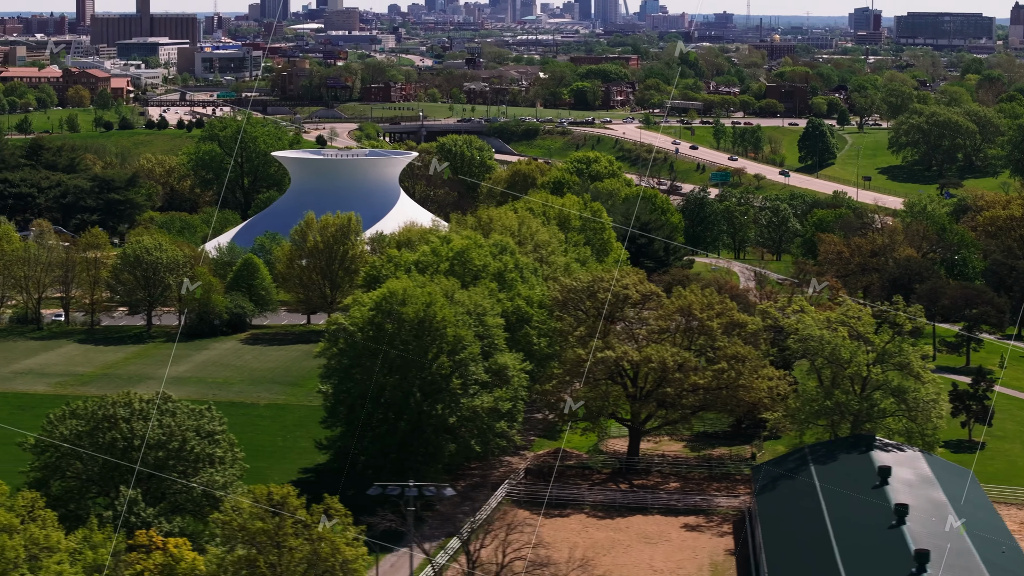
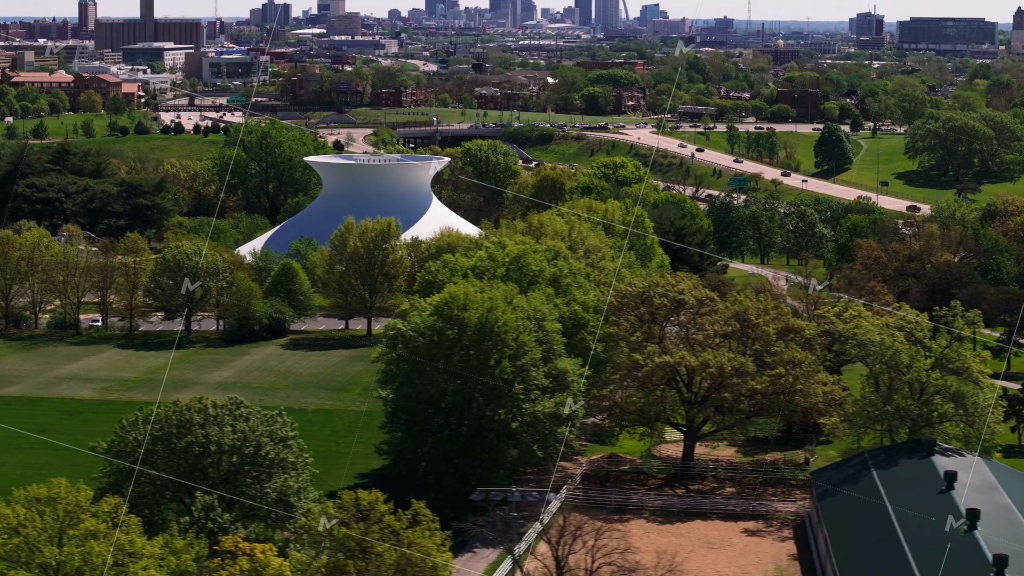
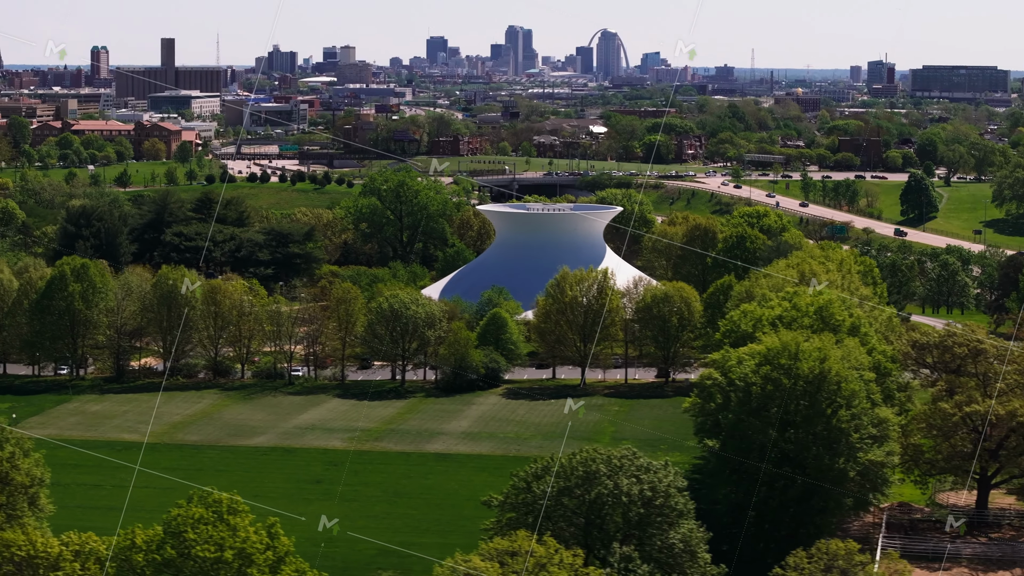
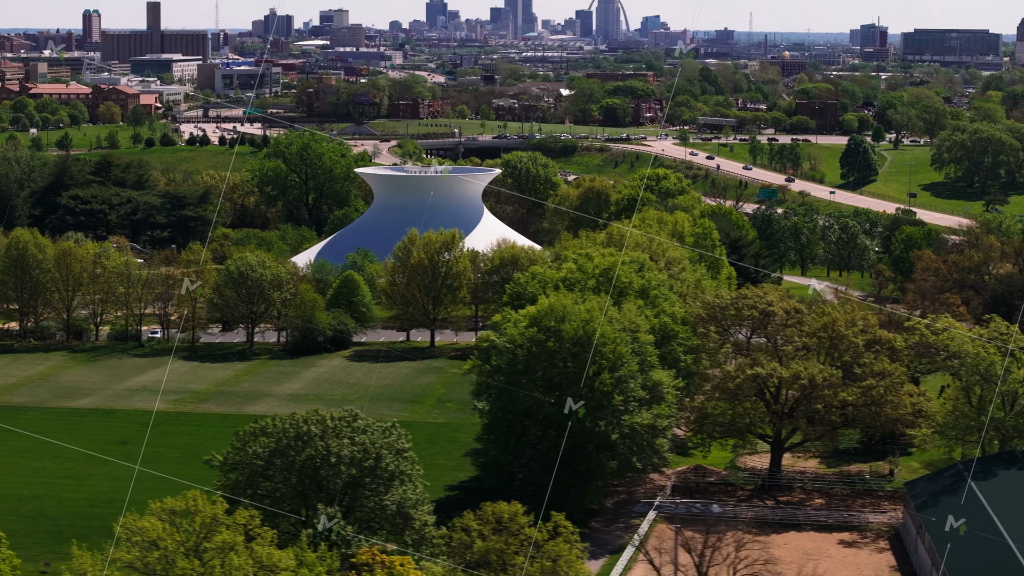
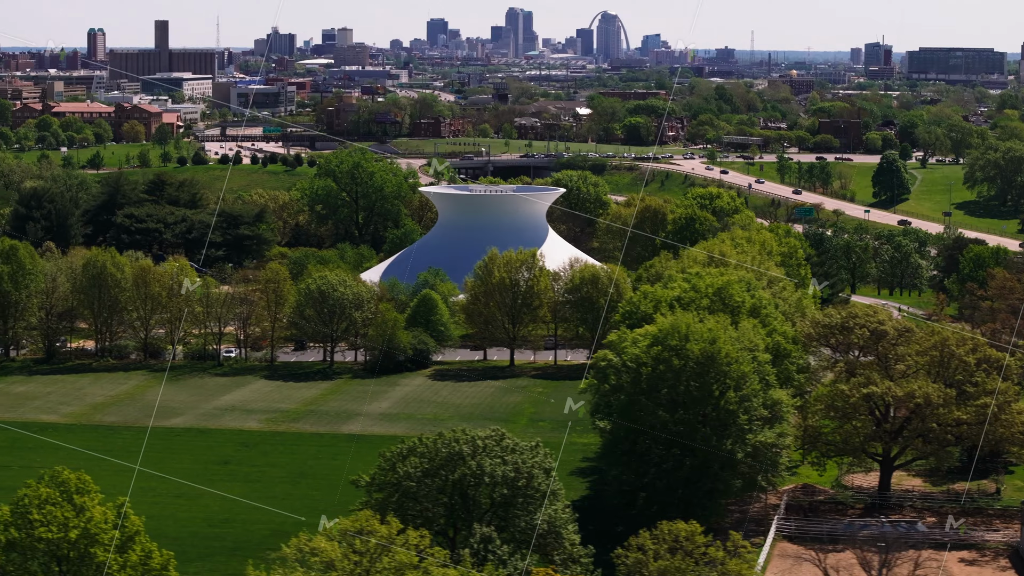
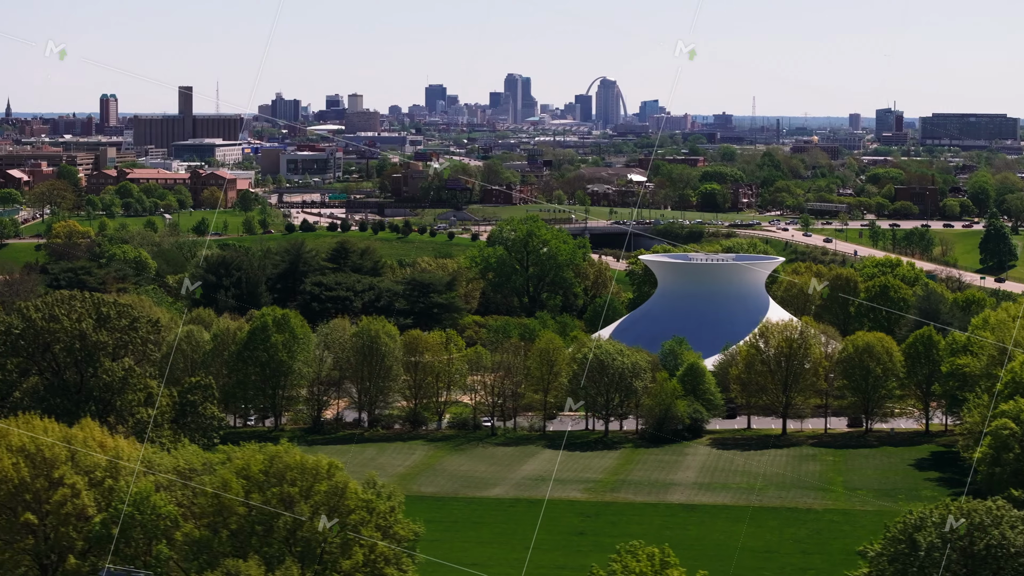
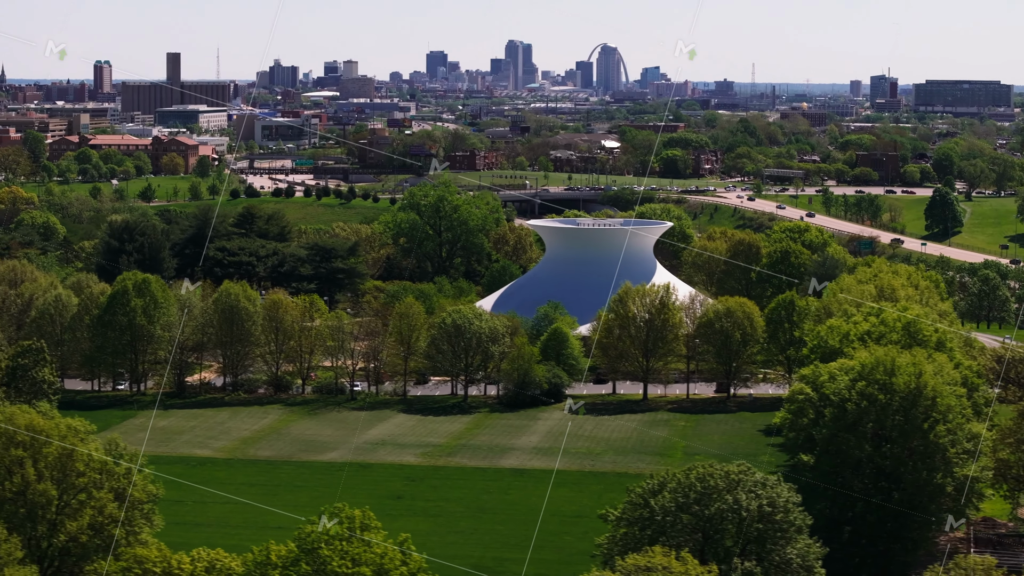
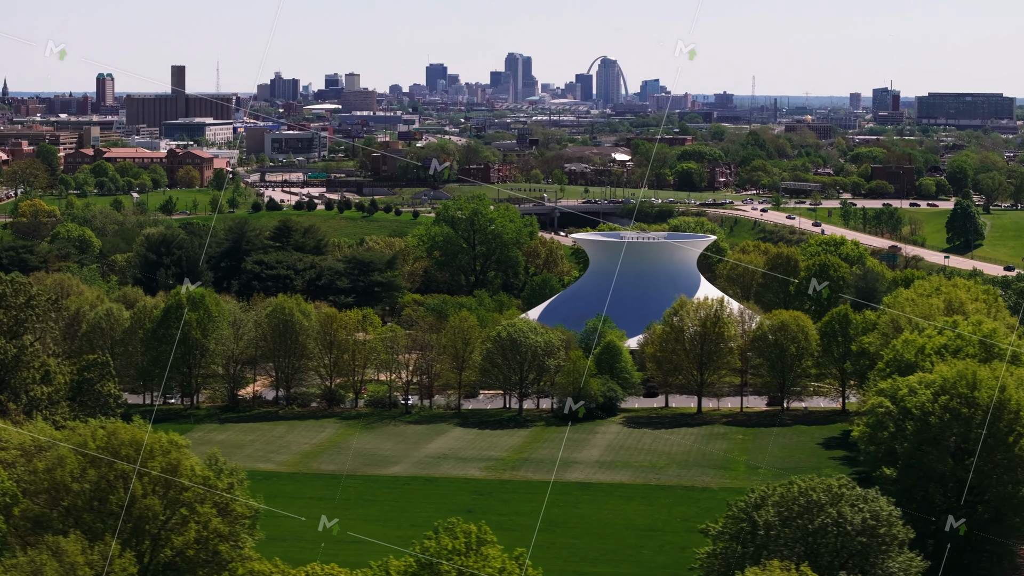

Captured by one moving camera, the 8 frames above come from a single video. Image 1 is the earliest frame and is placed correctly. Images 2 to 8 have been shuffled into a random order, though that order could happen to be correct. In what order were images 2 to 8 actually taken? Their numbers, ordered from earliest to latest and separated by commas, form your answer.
2, 4, 5, 3, 7, 8, 6
